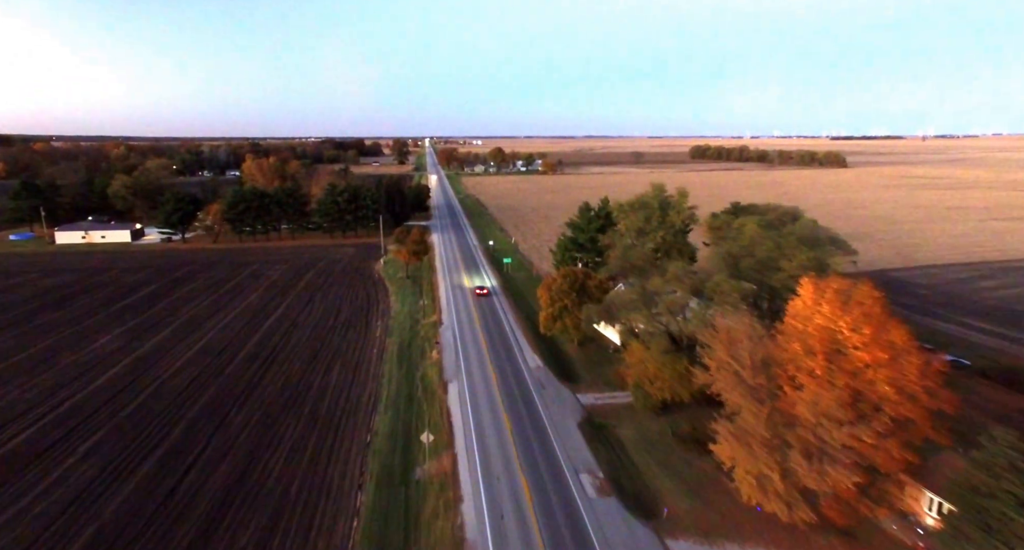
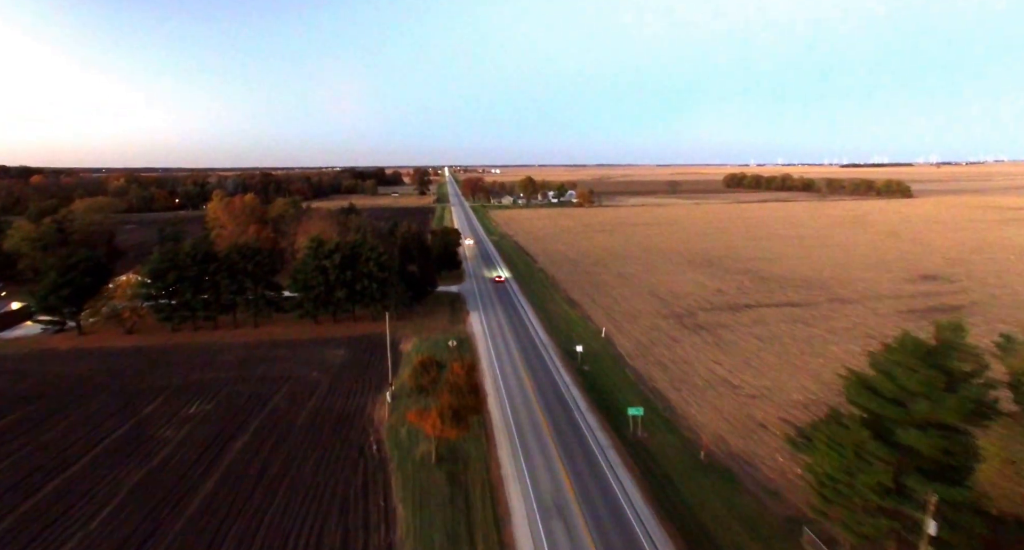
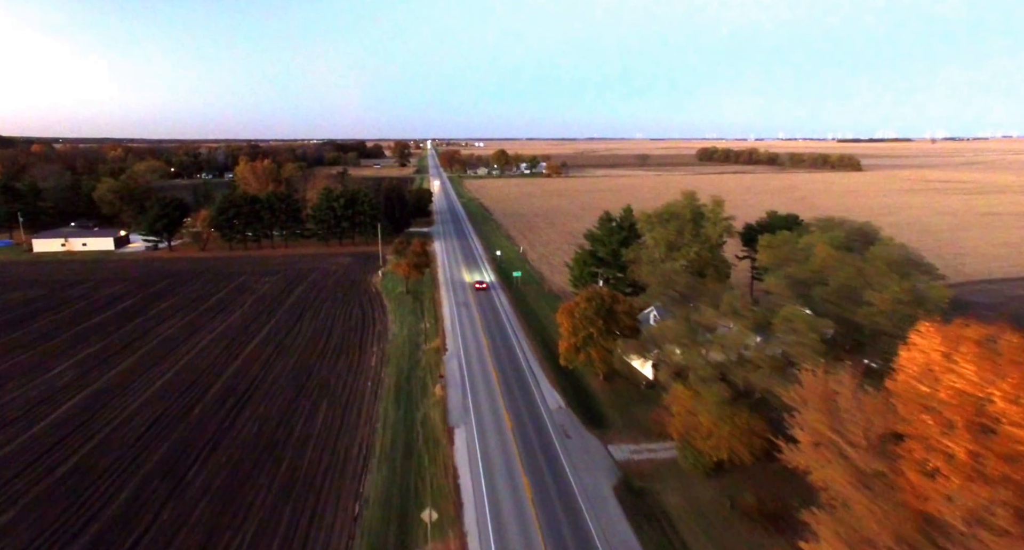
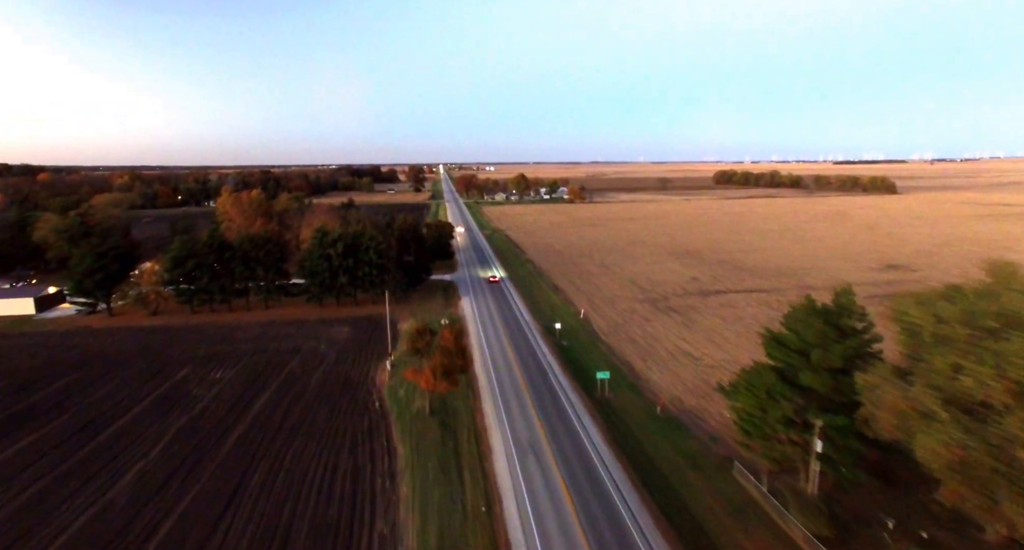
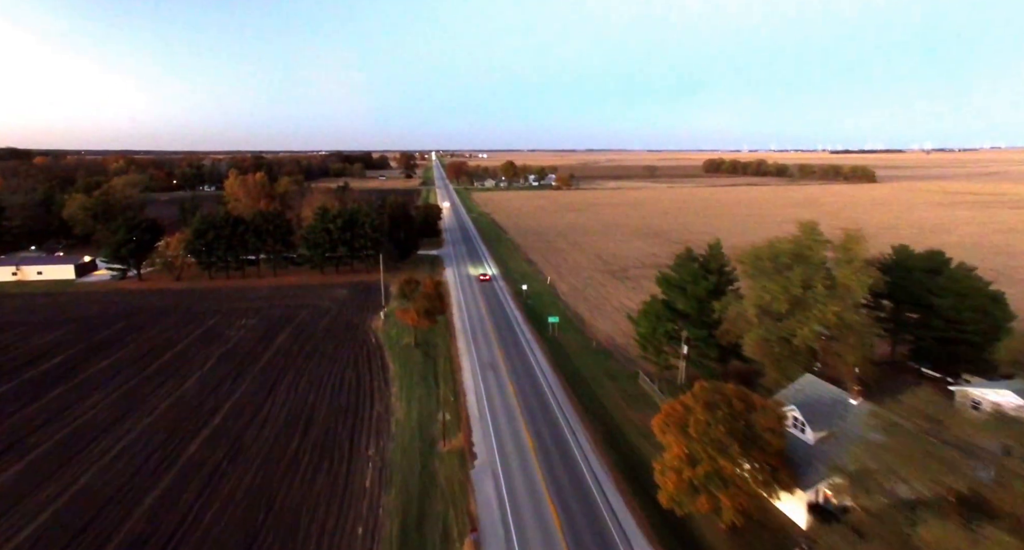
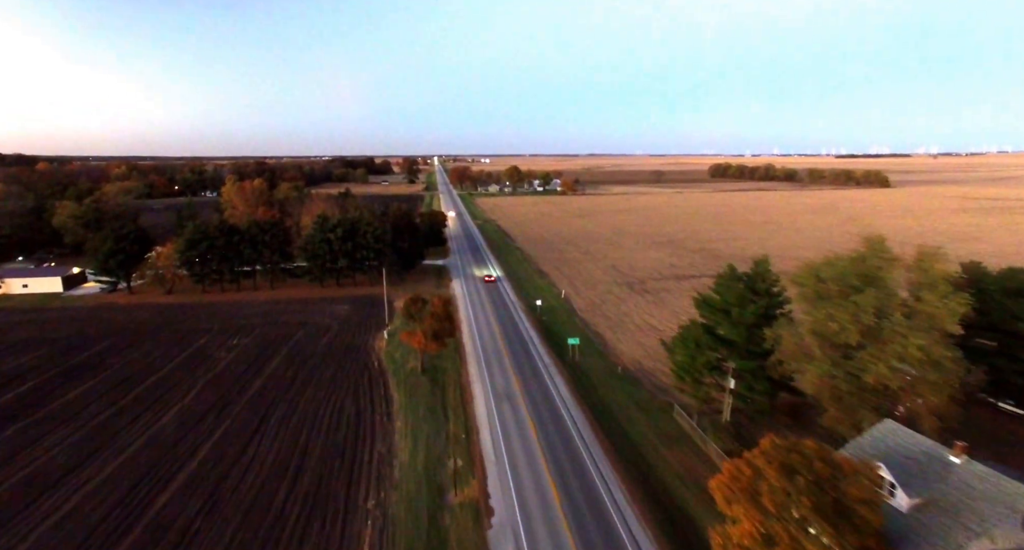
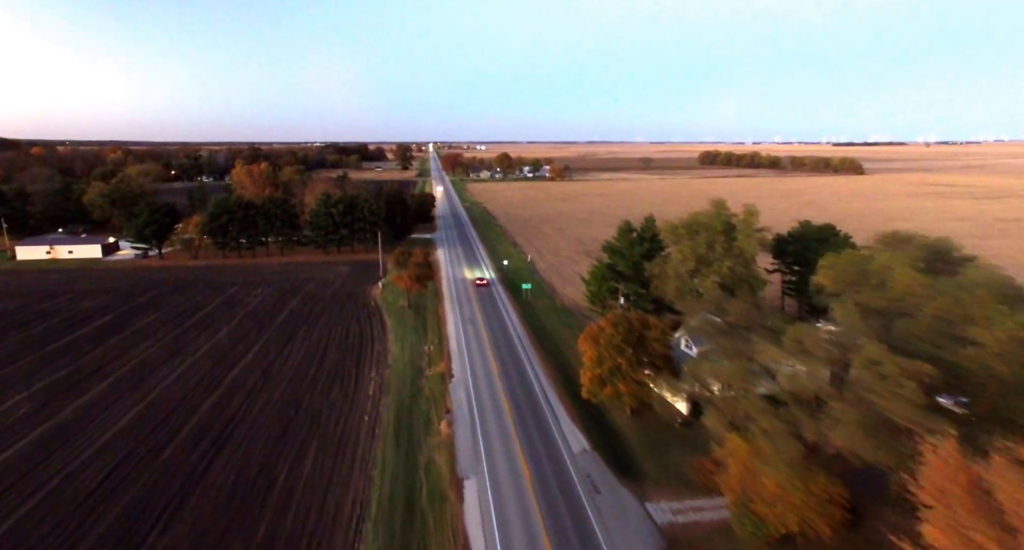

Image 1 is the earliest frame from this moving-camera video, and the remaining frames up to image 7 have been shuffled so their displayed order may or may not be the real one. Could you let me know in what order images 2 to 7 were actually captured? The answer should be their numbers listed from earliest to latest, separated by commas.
3, 7, 5, 6, 4, 2
